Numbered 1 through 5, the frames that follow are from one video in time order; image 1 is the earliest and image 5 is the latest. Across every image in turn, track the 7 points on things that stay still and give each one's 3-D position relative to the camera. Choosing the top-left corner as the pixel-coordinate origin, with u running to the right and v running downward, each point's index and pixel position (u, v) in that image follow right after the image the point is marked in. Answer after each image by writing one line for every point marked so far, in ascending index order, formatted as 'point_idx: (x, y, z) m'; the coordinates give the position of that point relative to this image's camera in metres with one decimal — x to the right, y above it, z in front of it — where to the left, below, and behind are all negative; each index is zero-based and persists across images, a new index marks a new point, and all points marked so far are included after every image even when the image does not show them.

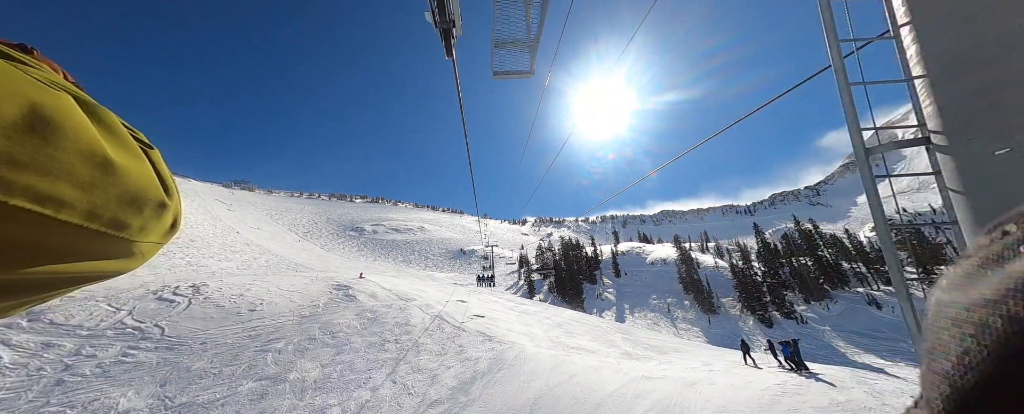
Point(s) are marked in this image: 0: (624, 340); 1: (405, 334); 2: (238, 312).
0: (+8.4, -10.0, +18.6) m
1: (-7.6, -9.1, +17.9) m
2: (-21.4, -8.2, +19.5) m
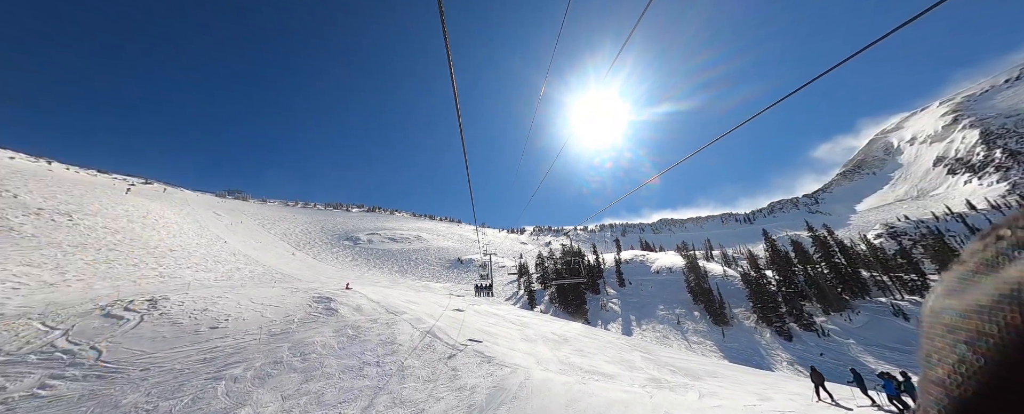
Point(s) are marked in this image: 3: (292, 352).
0: (+8.6, -9.9, +16.1) m
1: (-7.5, -9.0, +15.4) m
2: (-21.3, -8.3, +16.8) m
3: (-13.4, -8.8, +15.2) m
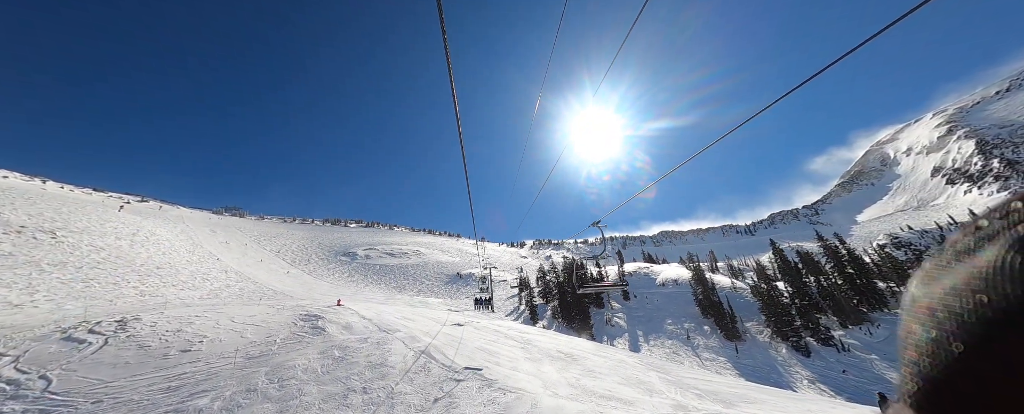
0: (+8.8, -10.2, +14.5) m
1: (-7.3, -9.4, +13.7) m
2: (-21.1, -8.9, +15.2) m
3: (-13.2, -9.3, +13.6) m
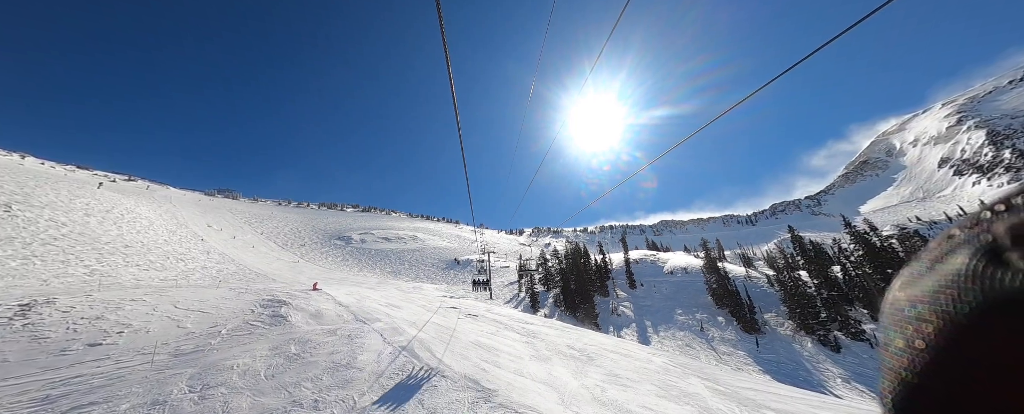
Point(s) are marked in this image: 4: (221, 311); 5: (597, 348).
0: (+9.0, -8.3, +11.1) m
1: (-7.1, -7.4, +10.3) m
2: (-20.9, -6.6, +11.7) m
3: (-13.0, -7.1, +10.1) m
4: (-19.0, -6.8, +16.2) m
5: (+5.8, -9.7, +17.1) m
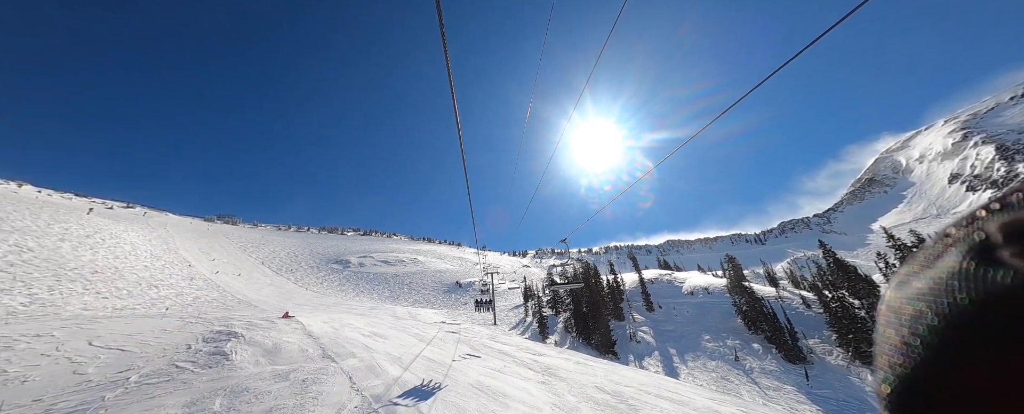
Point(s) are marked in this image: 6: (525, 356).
0: (+9.5, -7.7, +7.2) m
1: (-6.5, -7.0, +6.5) m
2: (-20.4, -6.5, +8.1) m
3: (-12.5, -6.8, +6.4) m
4: (-18.4, -7.1, +12.6) m
5: (+6.4, -9.6, +13.0) m
6: (+0.7, -10.8, +17.8) m
